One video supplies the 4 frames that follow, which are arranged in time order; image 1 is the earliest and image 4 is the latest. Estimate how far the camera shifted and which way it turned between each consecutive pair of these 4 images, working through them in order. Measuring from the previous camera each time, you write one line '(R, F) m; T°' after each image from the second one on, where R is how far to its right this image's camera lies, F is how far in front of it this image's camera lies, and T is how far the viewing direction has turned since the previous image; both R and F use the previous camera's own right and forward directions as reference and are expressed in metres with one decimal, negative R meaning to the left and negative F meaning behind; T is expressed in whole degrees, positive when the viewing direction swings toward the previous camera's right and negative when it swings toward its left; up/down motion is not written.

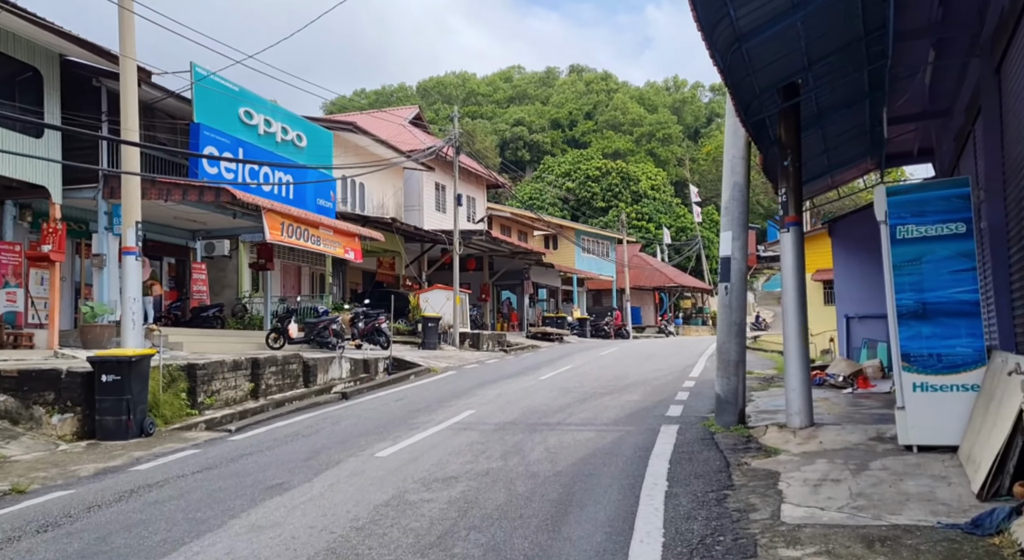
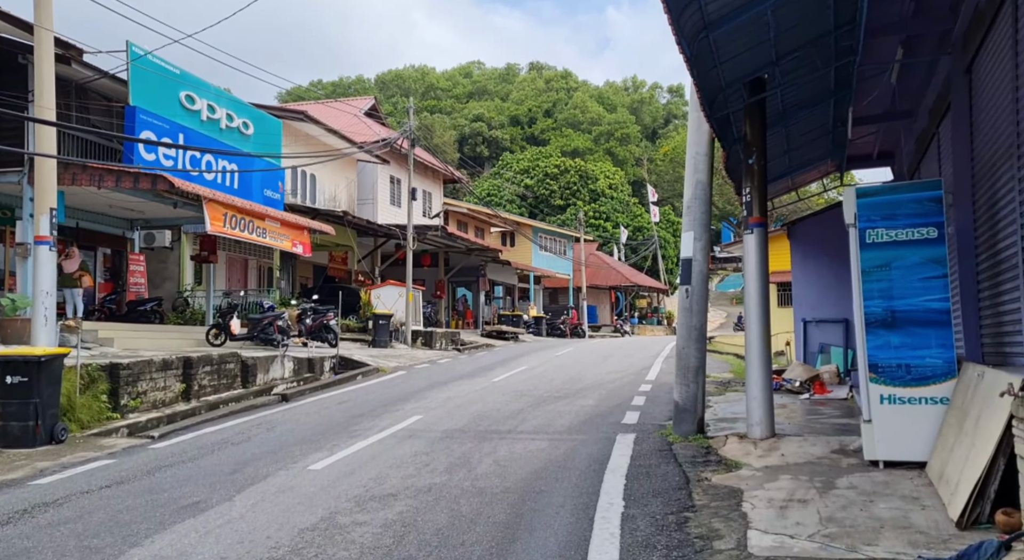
(+0.1, +0.5) m; +3°
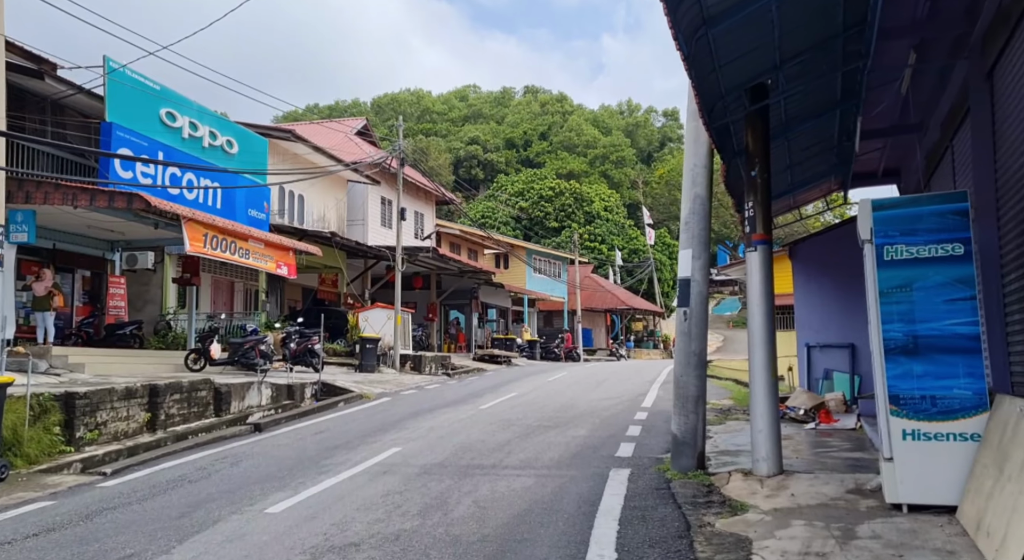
(+0.1, +0.6) m; 0°
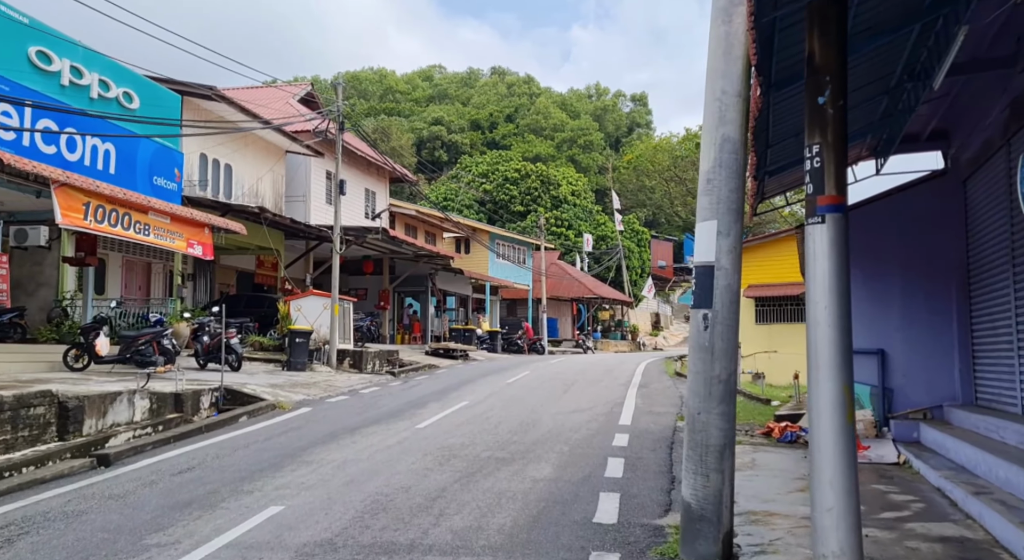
(+0.2, +2.8) m; +3°
